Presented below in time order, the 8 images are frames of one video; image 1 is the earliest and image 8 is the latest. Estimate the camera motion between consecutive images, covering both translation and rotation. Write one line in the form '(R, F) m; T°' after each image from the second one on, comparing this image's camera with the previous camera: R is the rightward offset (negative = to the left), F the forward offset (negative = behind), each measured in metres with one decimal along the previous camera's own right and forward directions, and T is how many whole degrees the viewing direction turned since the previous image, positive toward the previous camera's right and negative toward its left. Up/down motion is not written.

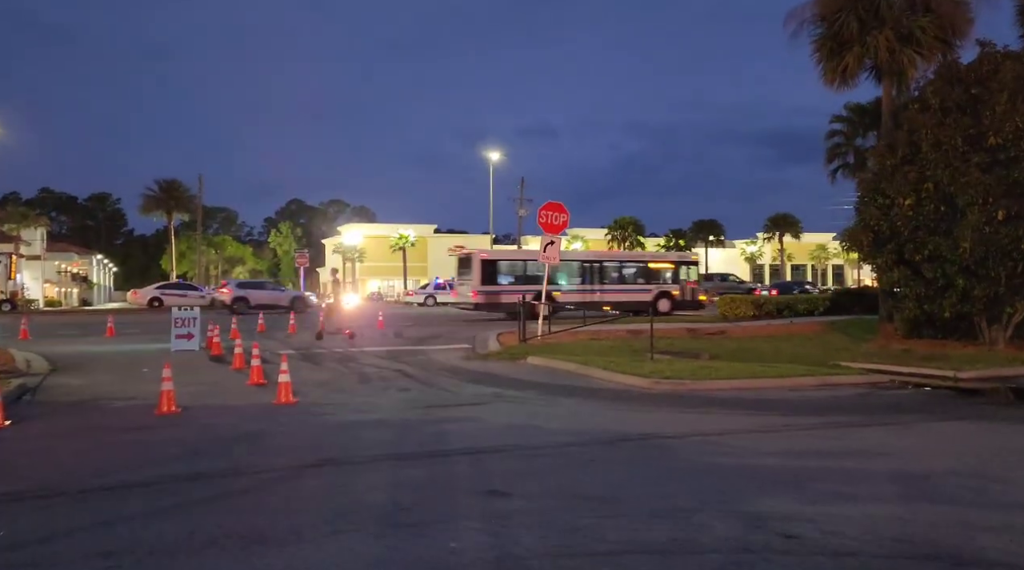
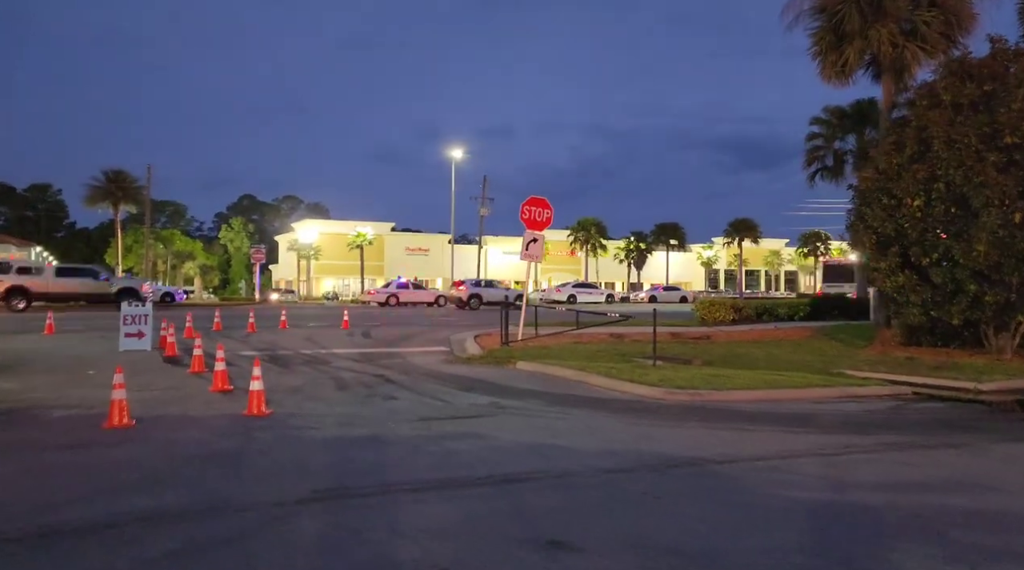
(-0.7, +1.6) m; +3°
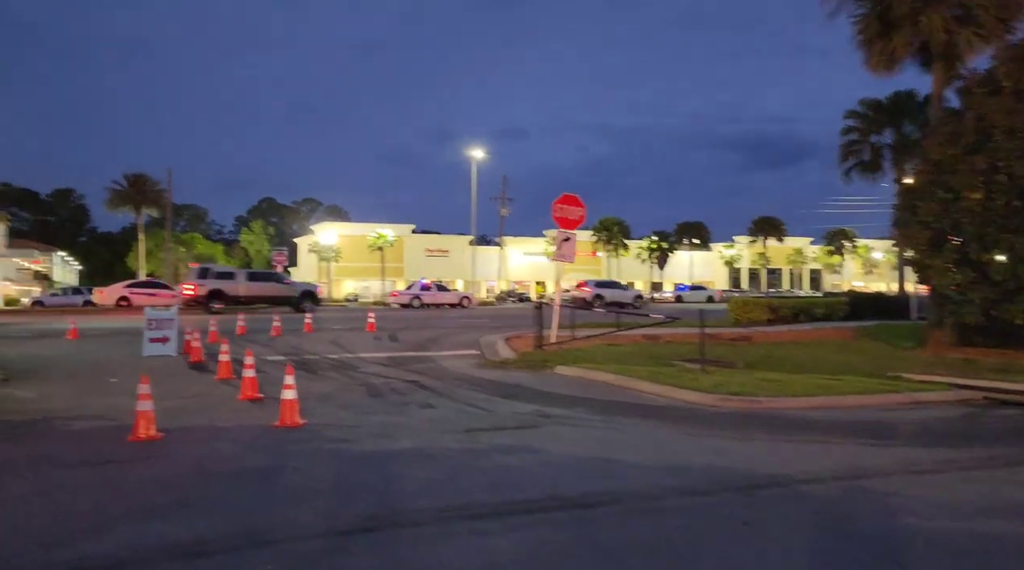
(-0.4, +0.8) m; -1°
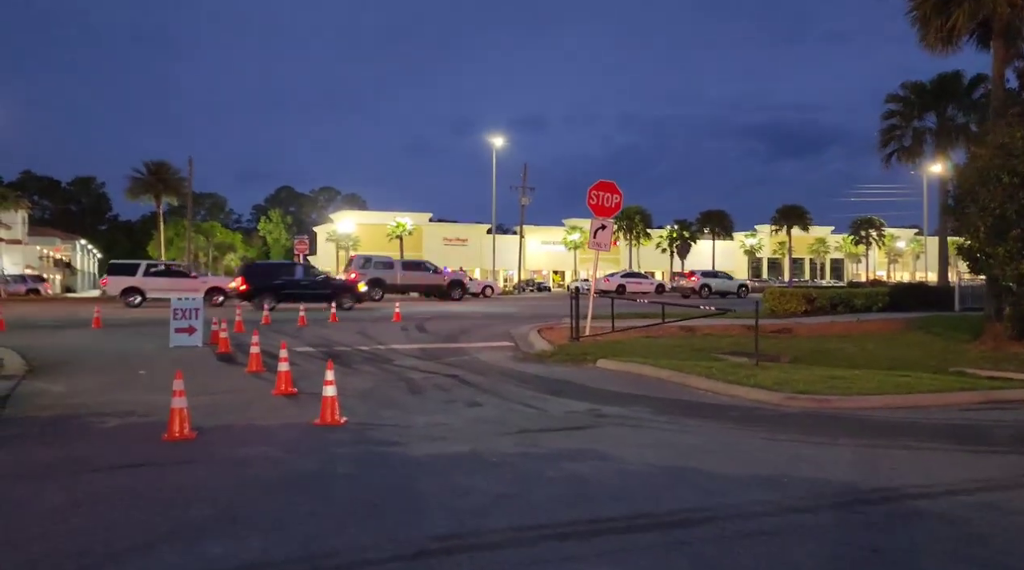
(-0.5, +0.8) m; -1°
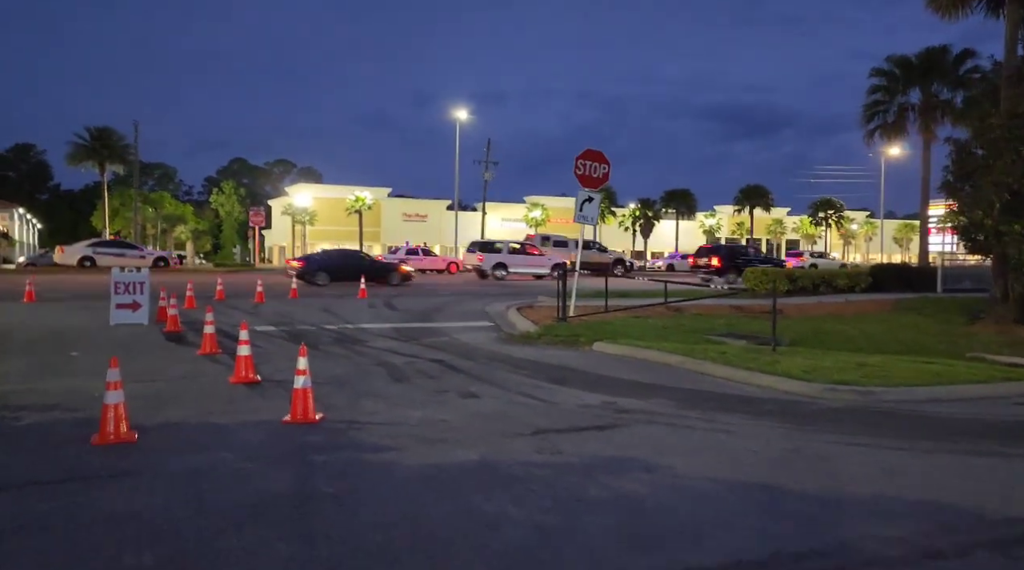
(-0.5, +1.8) m; +3°
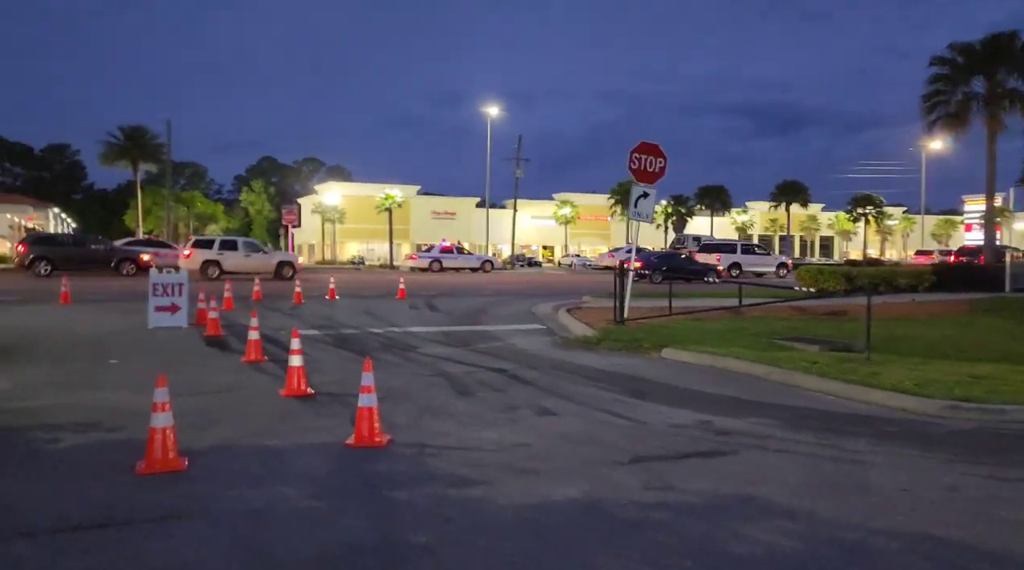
(-0.6, +1.1) m; -2°
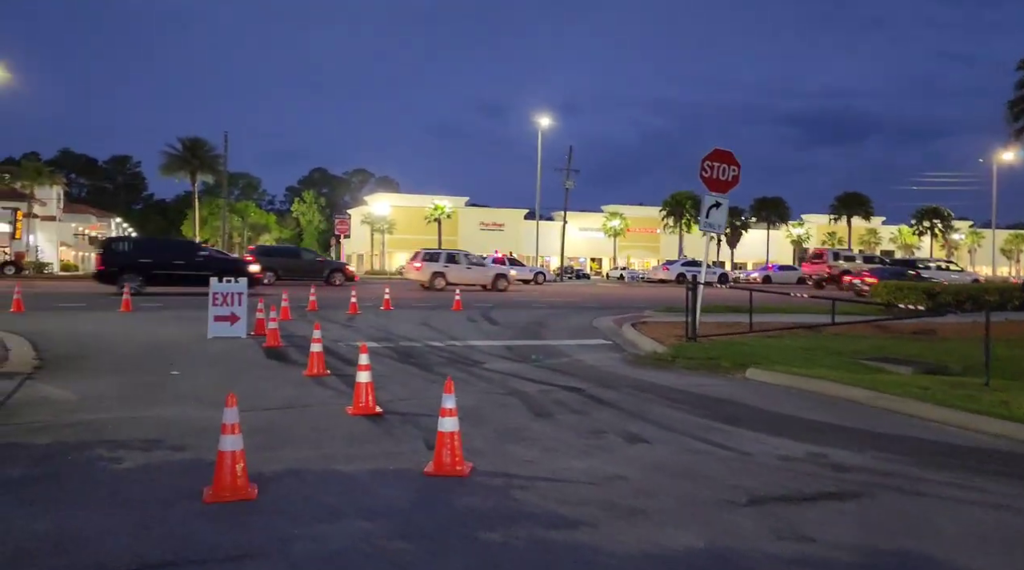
(-0.4, +0.8) m; -3°
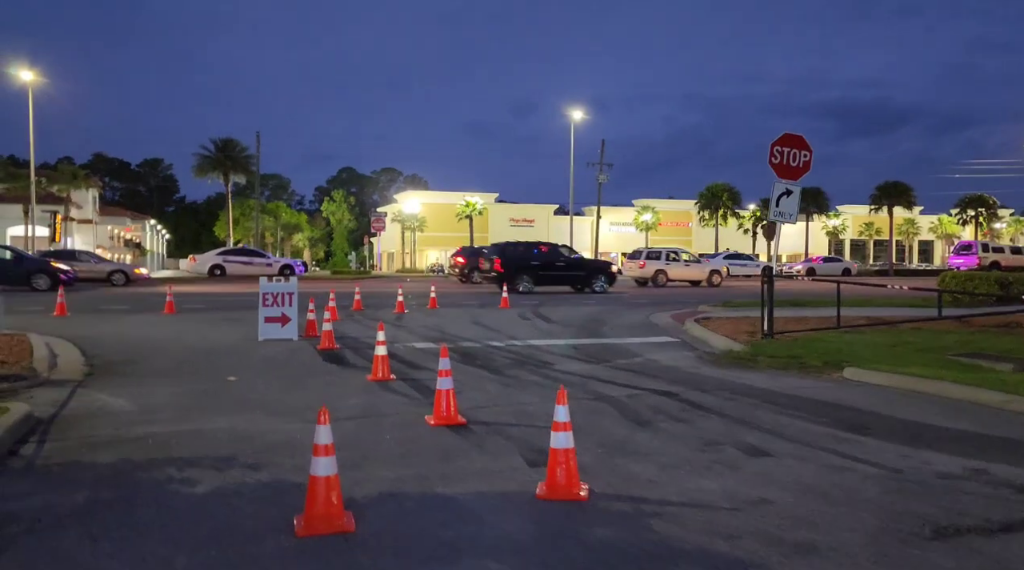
(-0.7, +0.9) m; -2°
